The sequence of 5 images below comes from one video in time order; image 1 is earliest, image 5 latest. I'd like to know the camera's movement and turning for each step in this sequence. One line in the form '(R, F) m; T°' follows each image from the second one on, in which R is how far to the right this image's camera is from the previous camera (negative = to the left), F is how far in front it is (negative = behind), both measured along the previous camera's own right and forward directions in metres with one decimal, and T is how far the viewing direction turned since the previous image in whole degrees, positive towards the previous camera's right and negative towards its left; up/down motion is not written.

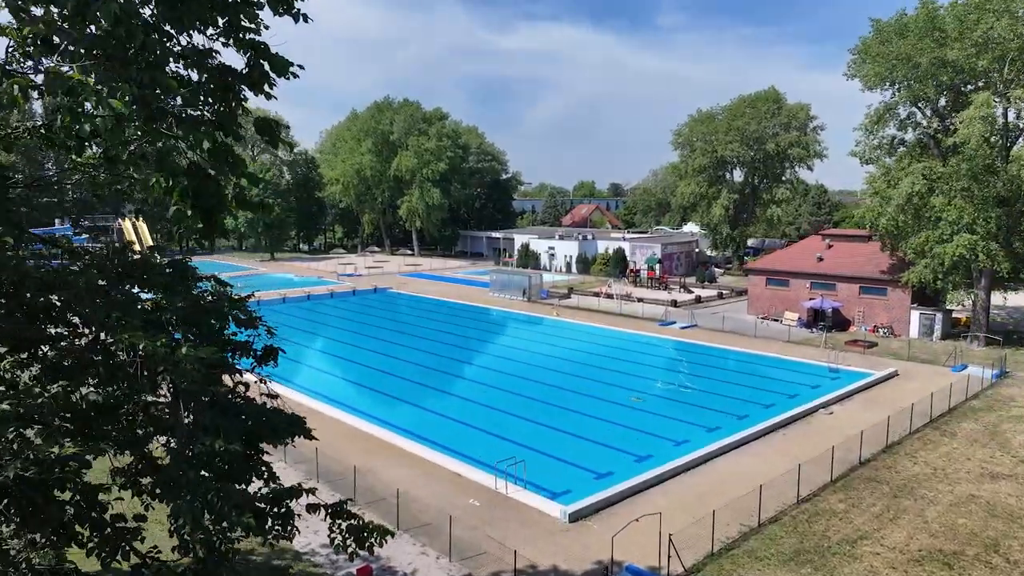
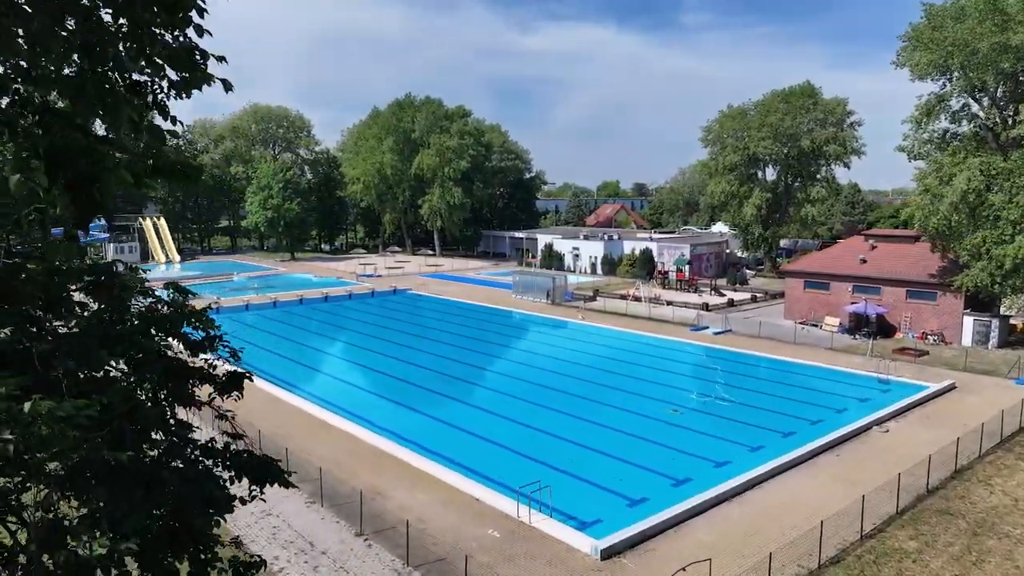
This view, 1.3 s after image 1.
(0.0, +1.3) m; -2°
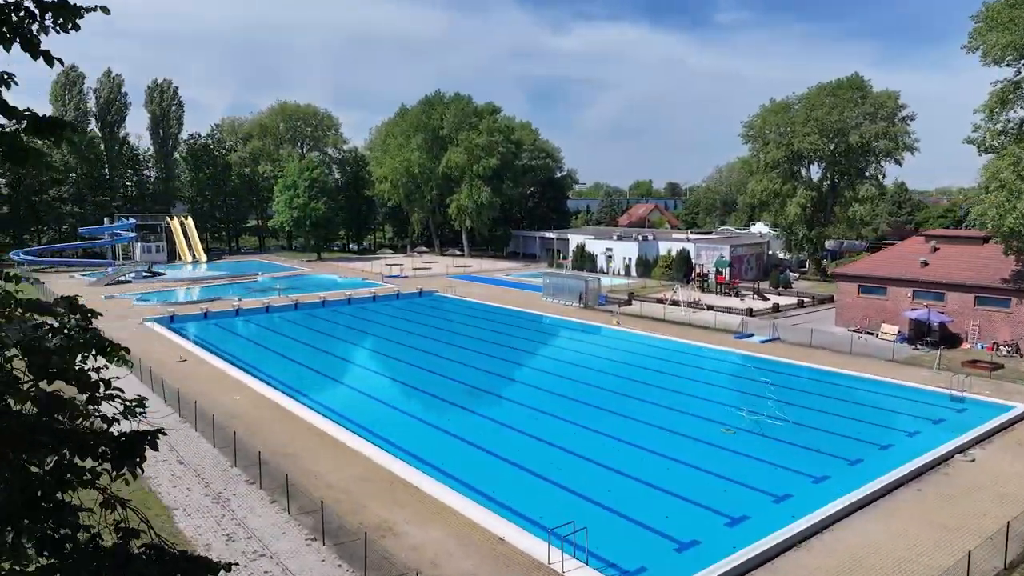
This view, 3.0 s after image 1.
(0.0, +1.6) m; -3°
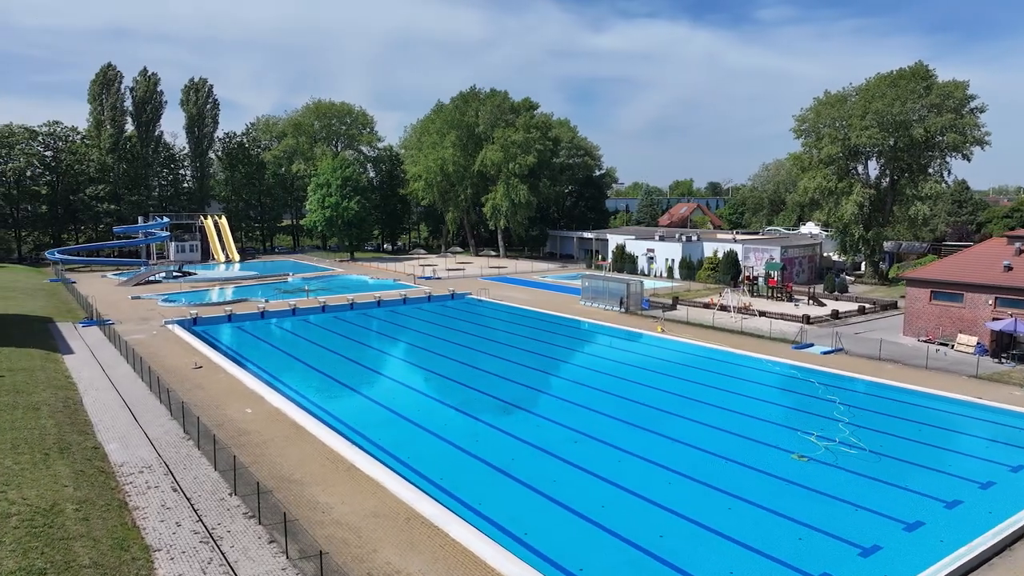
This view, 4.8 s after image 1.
(0.0, +1.8) m; -3°
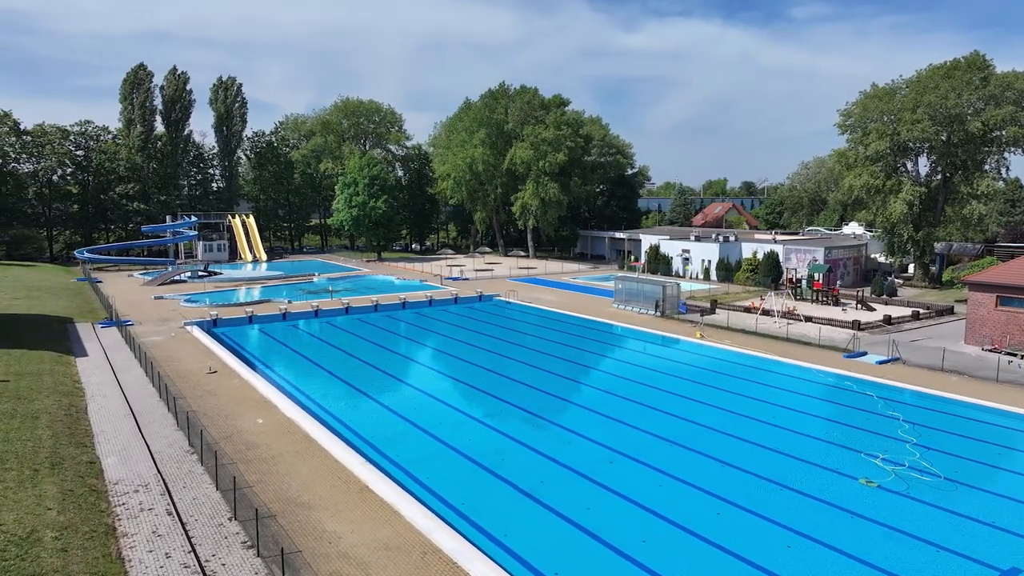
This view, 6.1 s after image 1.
(0.0, +1.3) m; -3°
